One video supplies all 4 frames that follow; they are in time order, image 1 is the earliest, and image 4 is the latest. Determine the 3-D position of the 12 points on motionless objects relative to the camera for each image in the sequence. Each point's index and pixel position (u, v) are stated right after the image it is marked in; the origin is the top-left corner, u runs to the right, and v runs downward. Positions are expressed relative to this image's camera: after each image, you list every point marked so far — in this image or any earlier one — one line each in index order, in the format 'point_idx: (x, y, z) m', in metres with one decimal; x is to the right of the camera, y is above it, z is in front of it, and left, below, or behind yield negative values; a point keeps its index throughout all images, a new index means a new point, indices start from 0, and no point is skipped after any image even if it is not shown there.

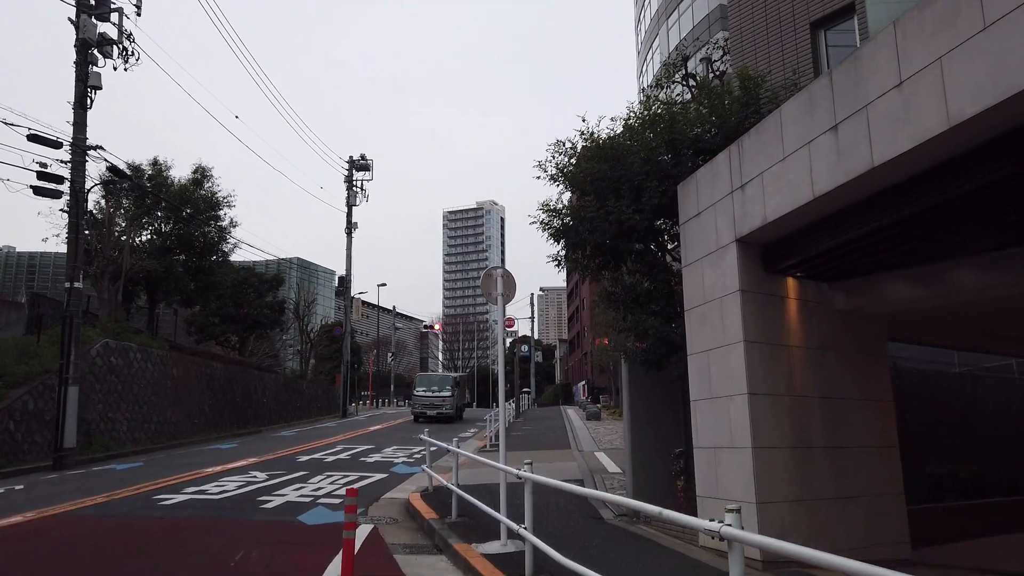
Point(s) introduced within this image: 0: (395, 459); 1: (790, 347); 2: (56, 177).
0: (-2.4, -3.5, +15.5) m
1: (+2.3, -0.5, +6.1) m
2: (-9.2, +2.2, +15.2) m
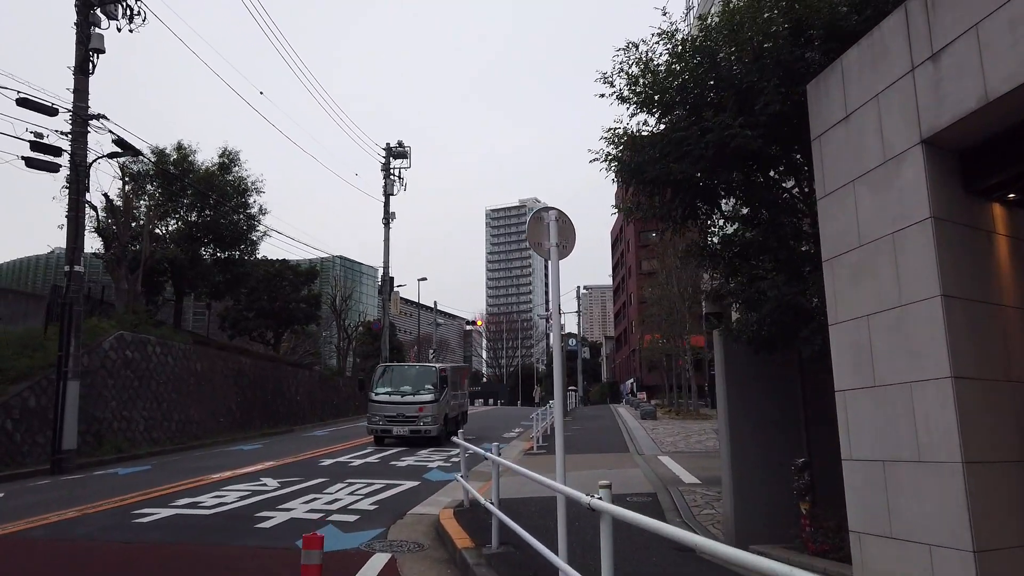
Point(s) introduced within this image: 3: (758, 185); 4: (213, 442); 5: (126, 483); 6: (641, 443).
0: (-1.5, -3.2, +13.6) m
1: (+2.6, -0.1, +4.0) m
2: (-8.3, +2.5, +13.7) m
3: (+1.8, +0.8, +5.6) m
4: (-7.9, -4.1, +19.8) m
5: (-6.3, -3.2, +12.3) m
6: (+2.8, -3.4, +16.6) m
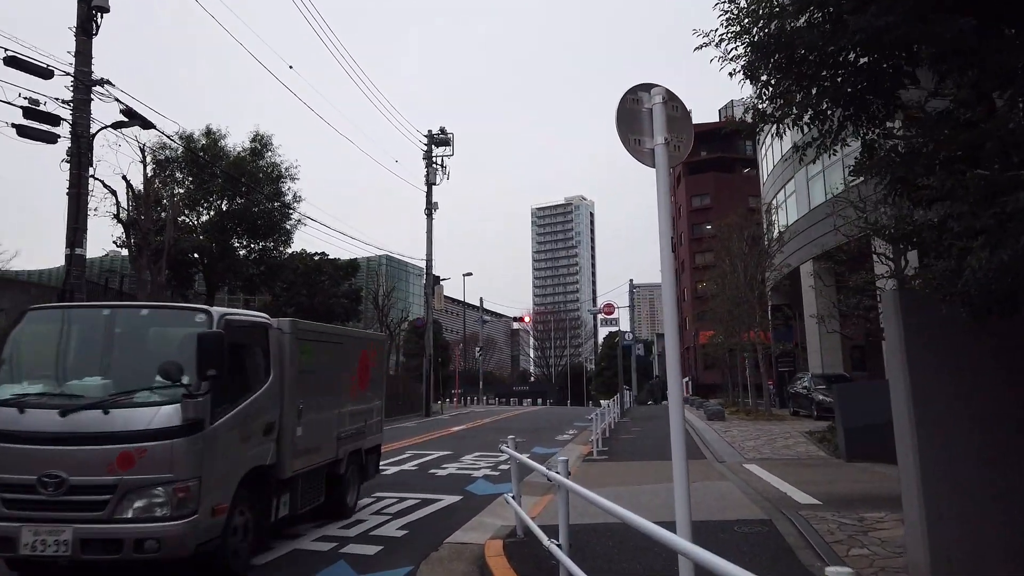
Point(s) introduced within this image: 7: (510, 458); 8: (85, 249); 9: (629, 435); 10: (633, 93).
0: (-0.6, -2.9, +11.7) m
1: (+2.9, +0.2, +1.9) m
2: (-7.5, +2.8, +12.2) m
3: (+2.2, +1.1, +3.5) m
4: (-6.6, -3.8, +18.3) m
5: (-5.5, -2.9, +10.8) m
6: (+3.9, -3.1, +14.5) m
7: (0.0, -1.6, +7.1) m
8: (-7.1, +0.6, +12.5) m
9: (+2.9, -3.6, +18.4) m
10: (+0.5, +0.9, +3.4) m
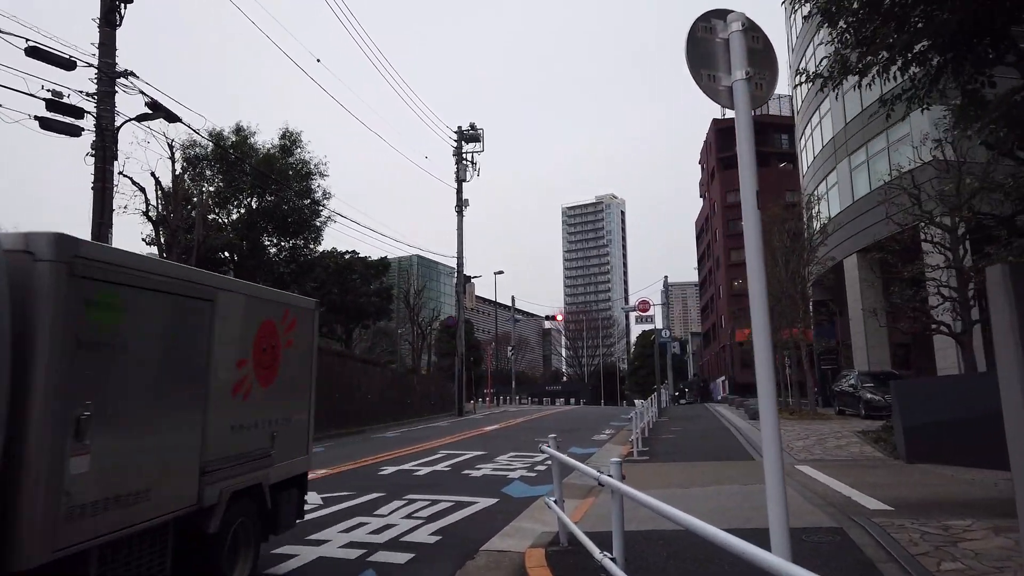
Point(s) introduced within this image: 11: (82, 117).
0: (0.0, -2.8, +11.2) m
1: (+3.0, +0.4, +1.2) m
2: (-6.9, +2.8, +12.0) m
3: (+2.4, +1.2, +2.9) m
4: (-5.7, -3.8, +18.0) m
5: (-5.0, -2.9, +10.4) m
6: (+4.6, -2.9, +13.8) m
7: (+0.4, -1.5, +6.5) m
8: (-6.5, +0.7, +12.2) m
9: (+3.7, -3.4, +17.7) m
10: (+0.7, +1.0, +2.9) m
11: (-6.9, +2.7, +12.0) m
